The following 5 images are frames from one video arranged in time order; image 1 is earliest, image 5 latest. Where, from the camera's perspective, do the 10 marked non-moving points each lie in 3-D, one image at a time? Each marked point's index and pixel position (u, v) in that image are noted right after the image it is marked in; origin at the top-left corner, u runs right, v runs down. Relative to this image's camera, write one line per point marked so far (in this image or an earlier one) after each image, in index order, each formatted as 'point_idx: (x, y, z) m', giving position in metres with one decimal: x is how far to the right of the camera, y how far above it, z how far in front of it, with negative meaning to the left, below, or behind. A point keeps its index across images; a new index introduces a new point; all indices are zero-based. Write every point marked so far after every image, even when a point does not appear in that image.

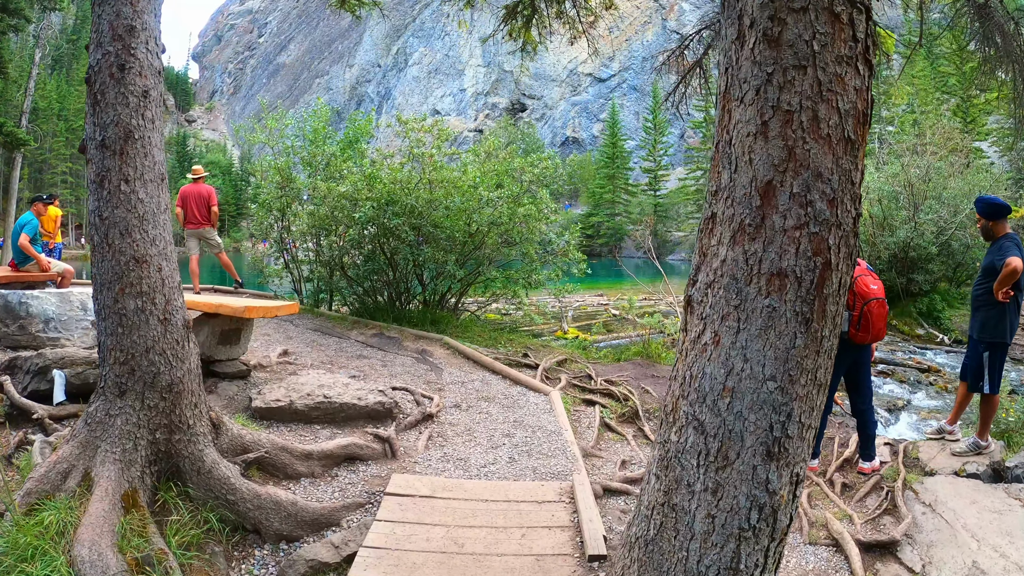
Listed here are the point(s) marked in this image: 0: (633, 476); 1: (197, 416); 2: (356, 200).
0: (+0.9, -1.4, +4.7) m
1: (-2.0, -0.8, +3.8) m
2: (-2.1, +1.2, +8.3) m
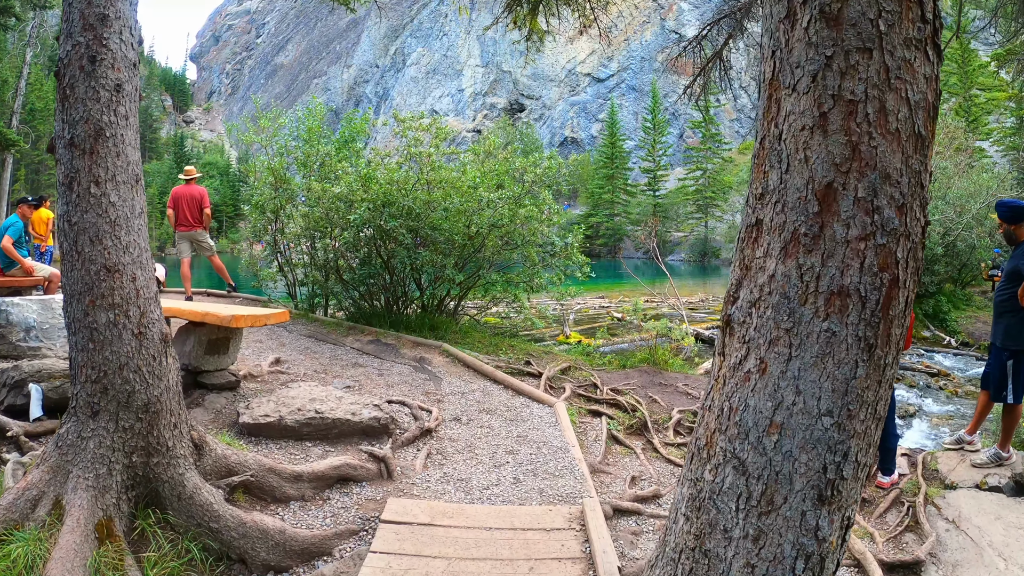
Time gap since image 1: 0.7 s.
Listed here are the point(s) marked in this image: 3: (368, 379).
0: (+0.9, -1.5, +4.4) m
1: (-1.9, -0.9, +3.6) m
2: (-2.1, +1.1, +8.0) m
3: (-1.4, -0.9, +6.0) m
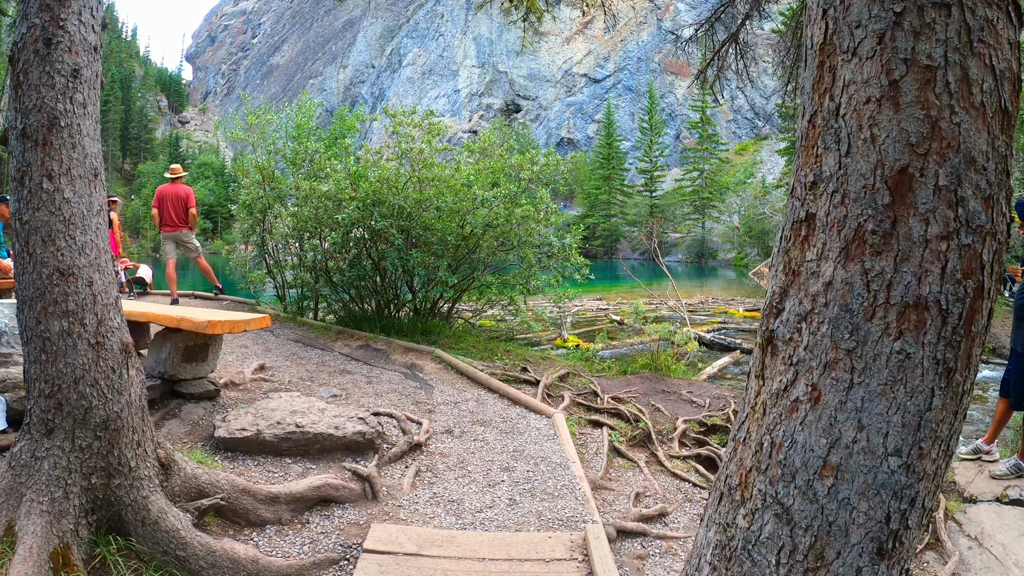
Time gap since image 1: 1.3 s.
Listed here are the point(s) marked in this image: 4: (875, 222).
0: (+0.9, -1.5, +4.1) m
1: (-2.0, -0.9, +3.3) m
2: (-2.1, +1.1, +7.7) m
3: (-1.5, -0.9, +5.7) m
4: (+0.7, +0.1, +1.3) m
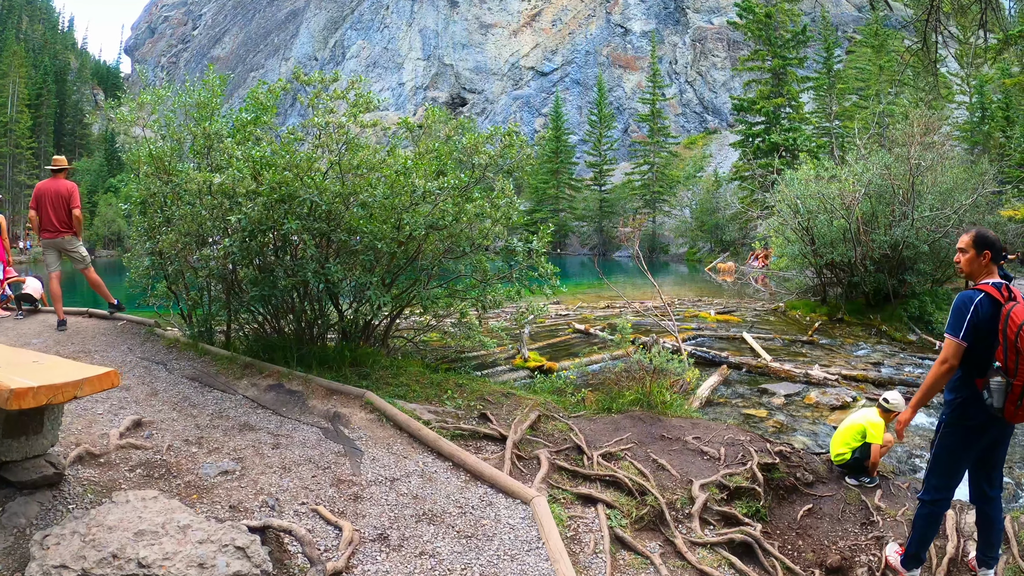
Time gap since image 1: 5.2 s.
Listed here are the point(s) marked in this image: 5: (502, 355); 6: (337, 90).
0: (+0.8, -1.7, +2.7) m
1: (-2.0, -1.1, +1.6) m
2: (-2.6, +0.9, +6.0) m
3: (-1.7, -1.1, +4.1) m
4: (+0.8, -0.1, -0.1) m
5: (-0.1, -1.0, +9.1) m
6: (-1.8, +2.1, +6.7) m
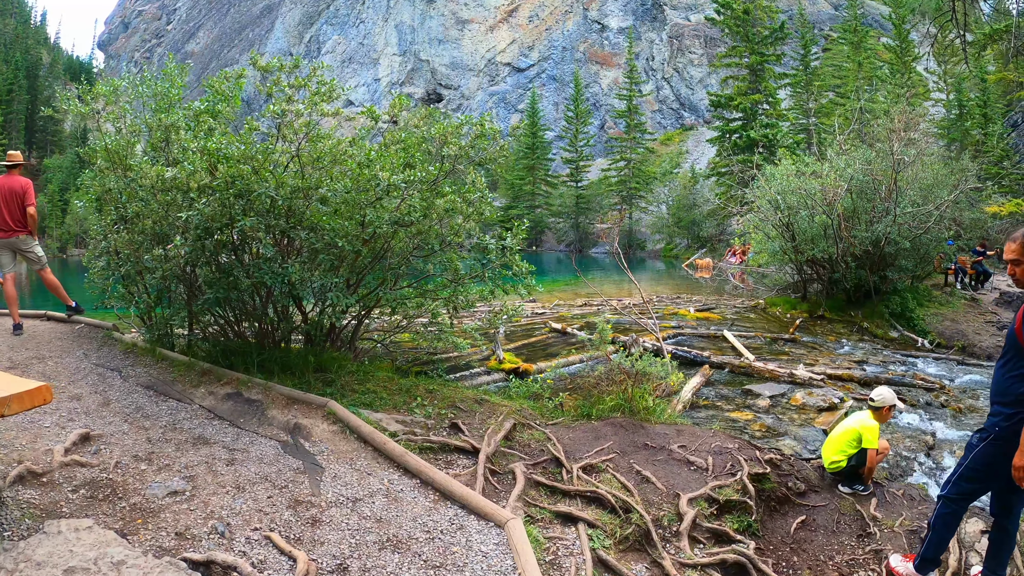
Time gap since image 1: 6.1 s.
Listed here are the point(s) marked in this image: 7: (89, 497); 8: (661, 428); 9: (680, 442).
0: (+0.7, -1.7, +2.4) m
1: (-2.1, -1.2, +1.2) m
2: (-2.8, +0.9, +5.6) m
3: (-1.9, -1.2, +3.7) m
4: (+0.8, -0.1, -0.4) m
5: (-0.4, -1.0, +8.8) m
6: (-2.1, +2.1, +6.3) m
7: (-2.5, -1.2, +3.5) m
8: (+1.3, -1.2, +5.2) m
9: (+1.3, -1.2, +4.9) m
